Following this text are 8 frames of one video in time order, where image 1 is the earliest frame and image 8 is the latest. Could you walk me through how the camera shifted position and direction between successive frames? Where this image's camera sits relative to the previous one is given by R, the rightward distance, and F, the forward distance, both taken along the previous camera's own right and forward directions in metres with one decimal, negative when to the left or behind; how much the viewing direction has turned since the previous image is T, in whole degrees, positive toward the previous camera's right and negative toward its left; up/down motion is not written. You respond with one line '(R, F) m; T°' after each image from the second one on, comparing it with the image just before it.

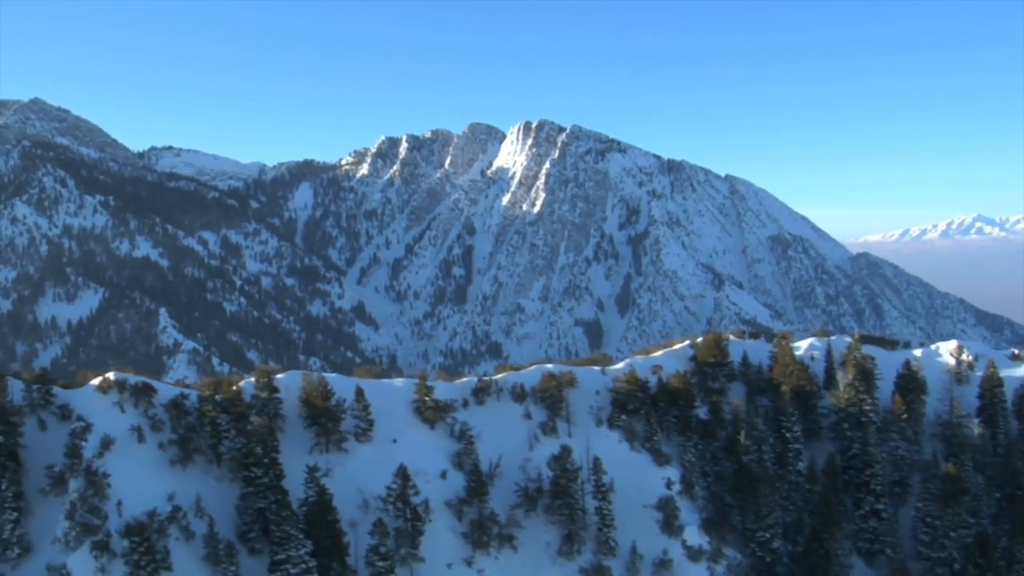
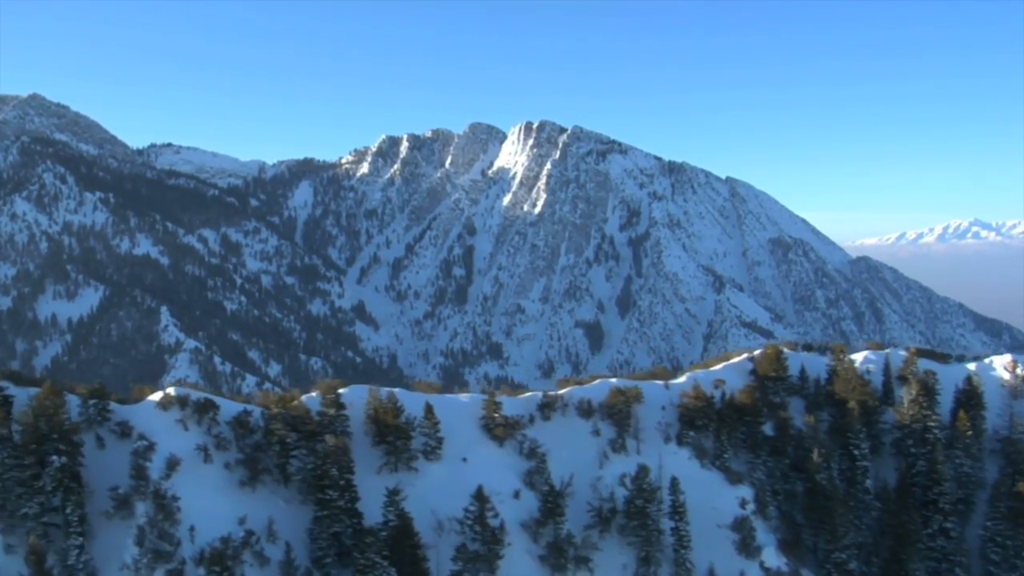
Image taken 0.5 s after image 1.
(-1.3, +0.3) m; 0°
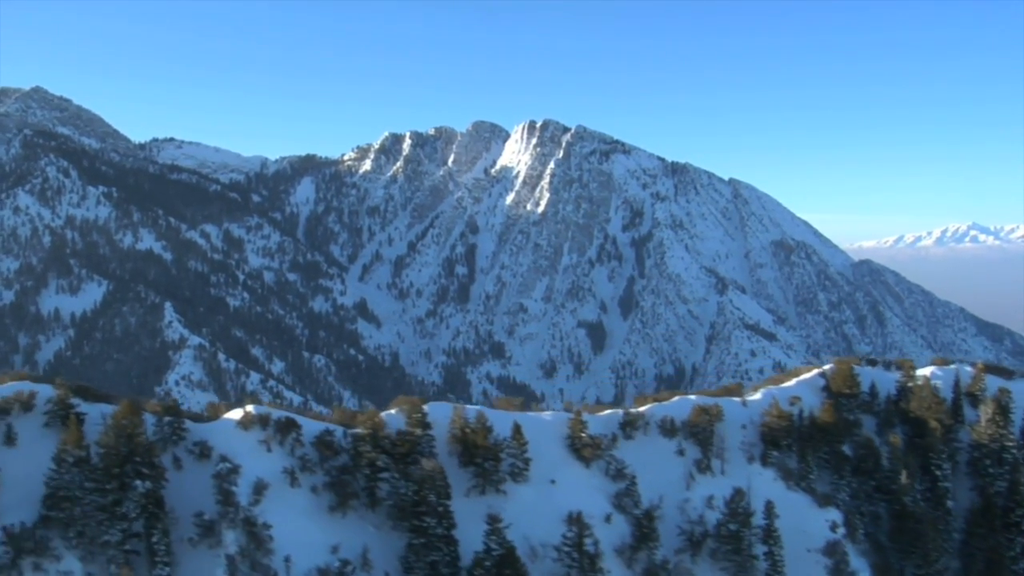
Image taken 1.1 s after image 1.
(-1.5, +0.3) m; 0°
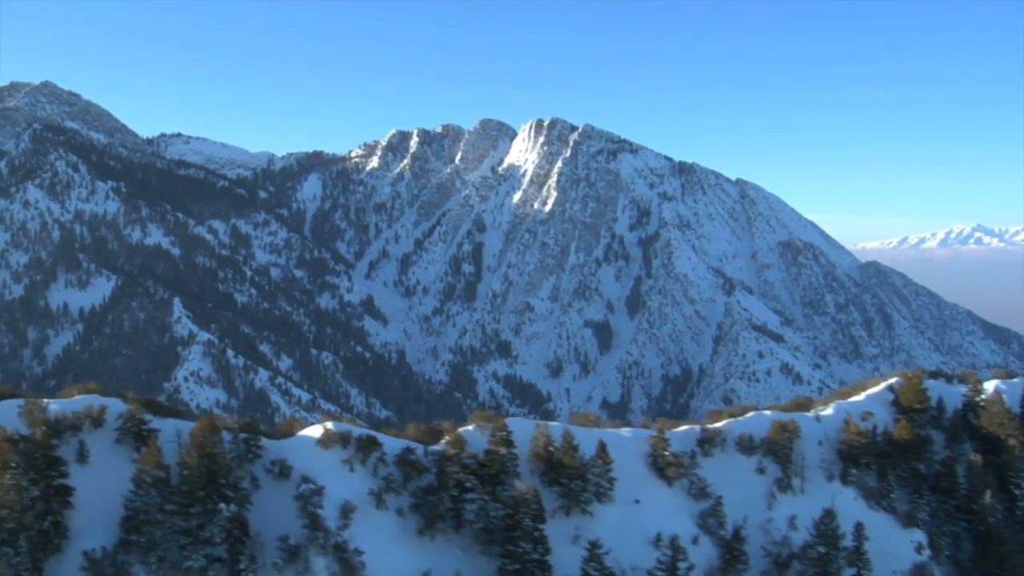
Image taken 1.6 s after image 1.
(-1.3, +0.3) m; 0°
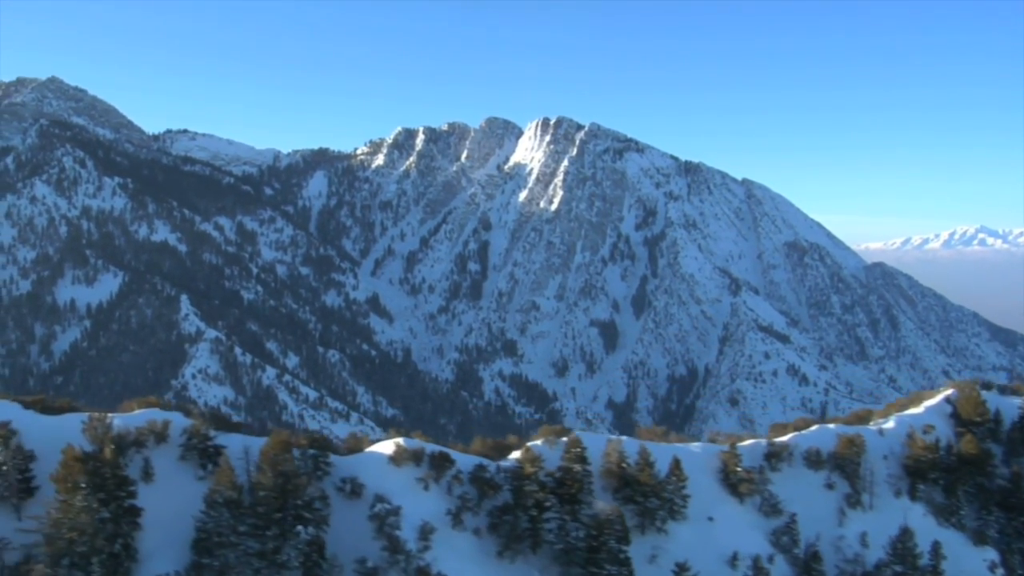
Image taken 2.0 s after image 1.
(-1.1, +0.2) m; 0°
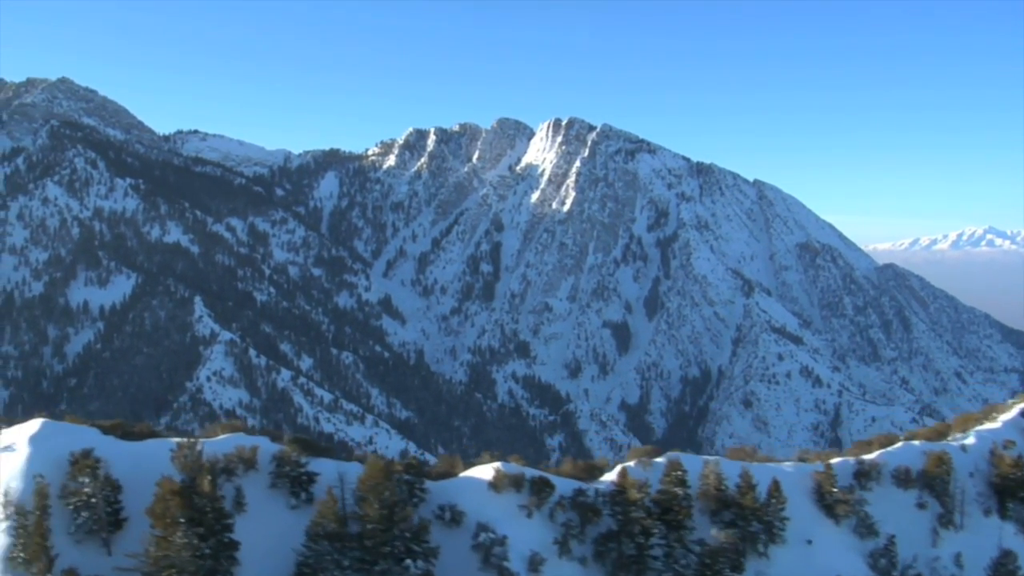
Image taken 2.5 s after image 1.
(-1.5, +0.2) m; 0°
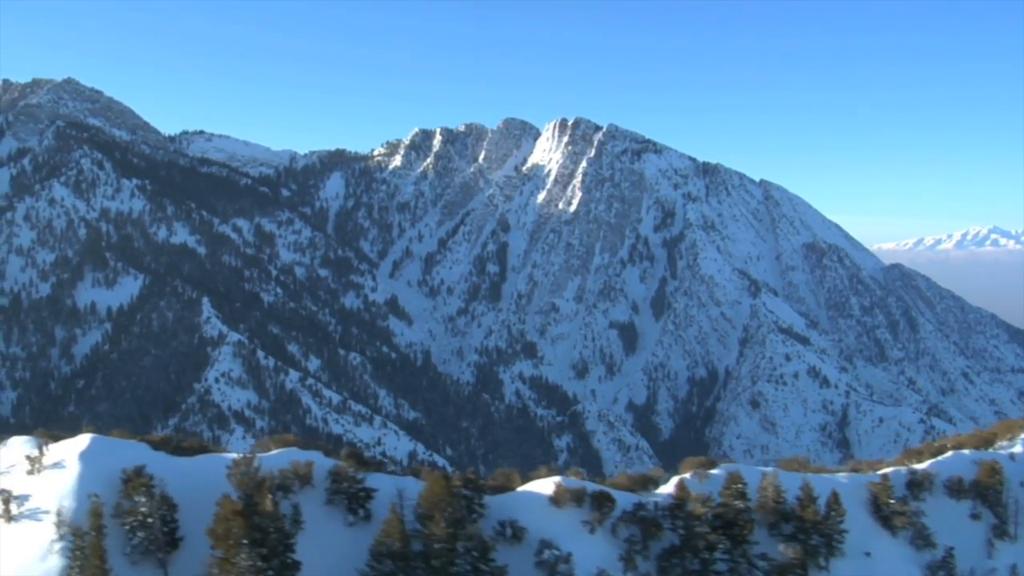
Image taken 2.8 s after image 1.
(-0.9, +0.2) m; 0°
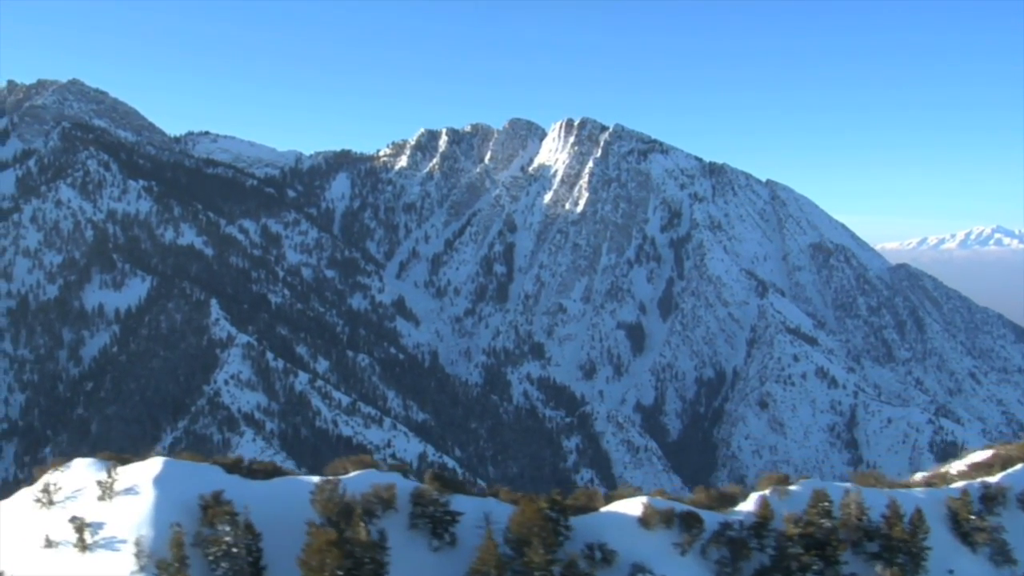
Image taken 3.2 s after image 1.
(-1.2, +0.3) m; 0°
